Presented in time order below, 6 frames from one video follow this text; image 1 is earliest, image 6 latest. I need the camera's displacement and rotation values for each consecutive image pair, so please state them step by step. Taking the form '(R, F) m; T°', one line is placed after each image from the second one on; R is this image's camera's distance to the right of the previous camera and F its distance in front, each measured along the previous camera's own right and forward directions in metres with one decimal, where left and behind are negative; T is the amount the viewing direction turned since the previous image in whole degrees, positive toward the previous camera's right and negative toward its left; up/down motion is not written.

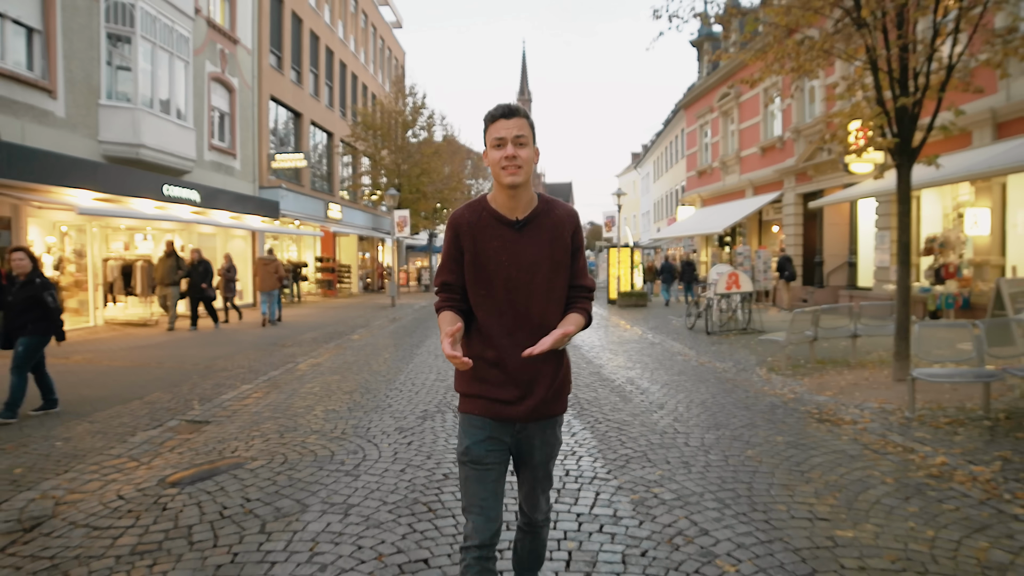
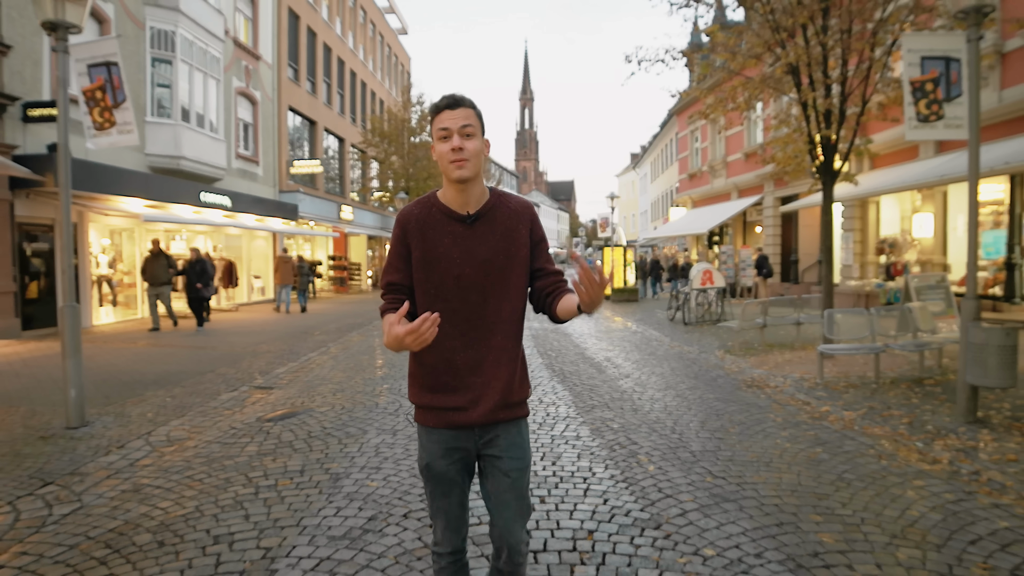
(+0.1, -1.9) m; 0°
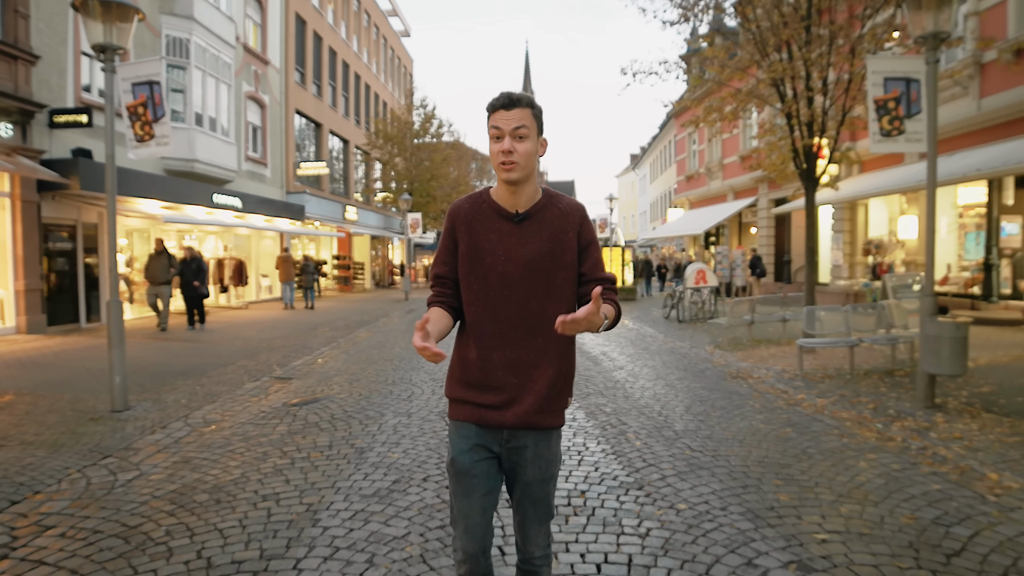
(0.0, -0.7) m; 0°
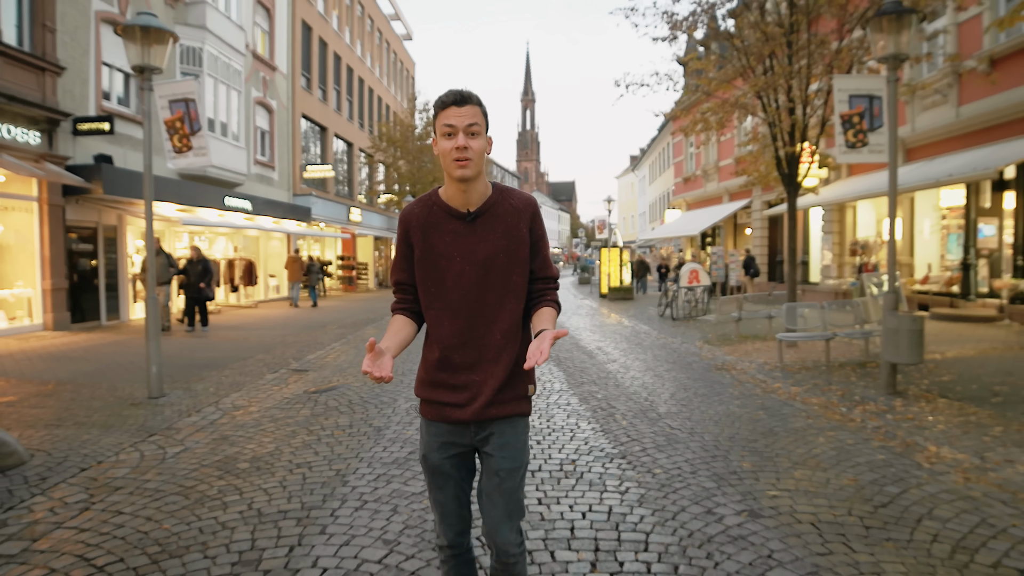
(0.0, -0.7) m; 0°
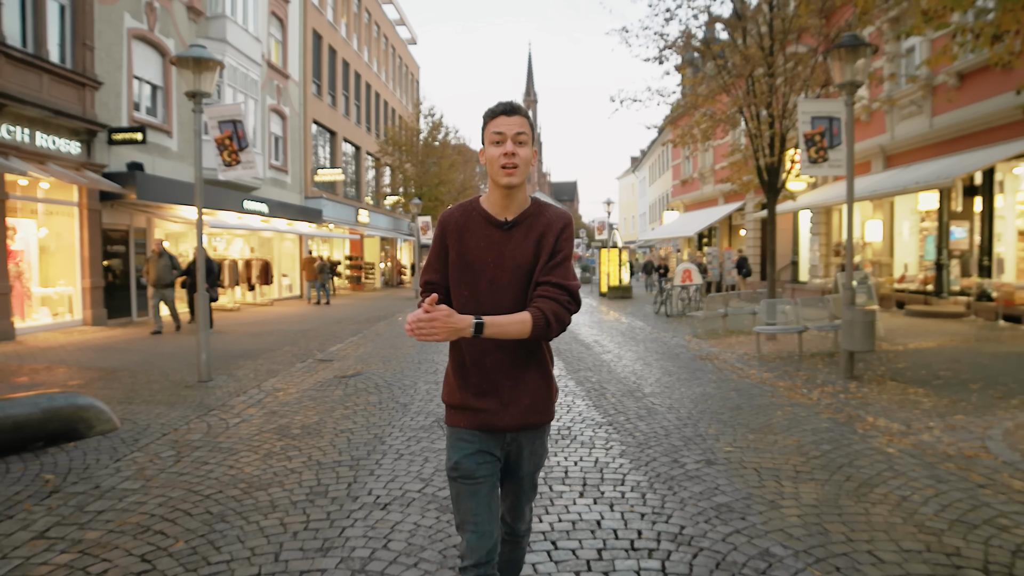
(0.0, -1.1) m; 0°
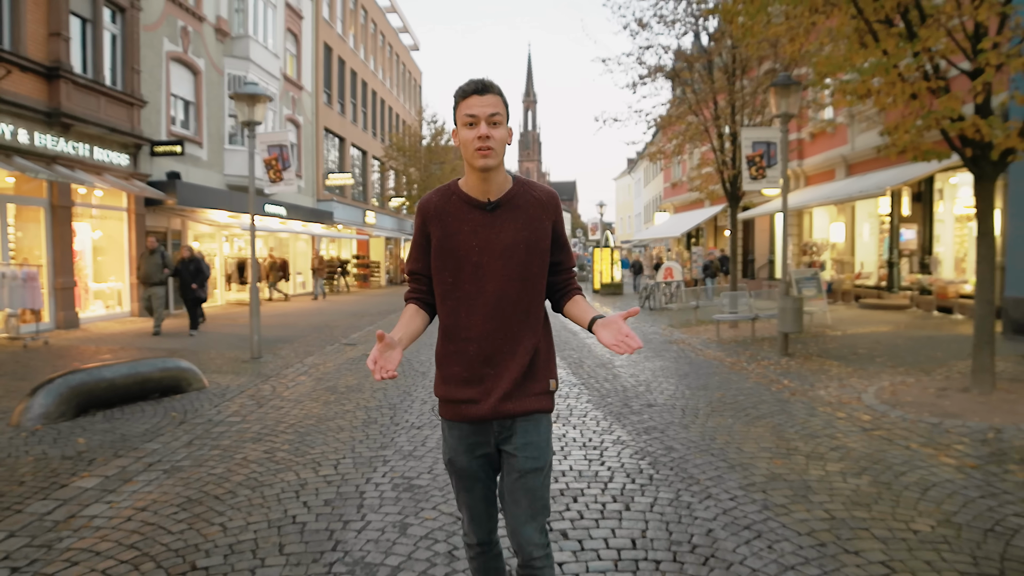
(+0.1, -1.9) m; 0°
